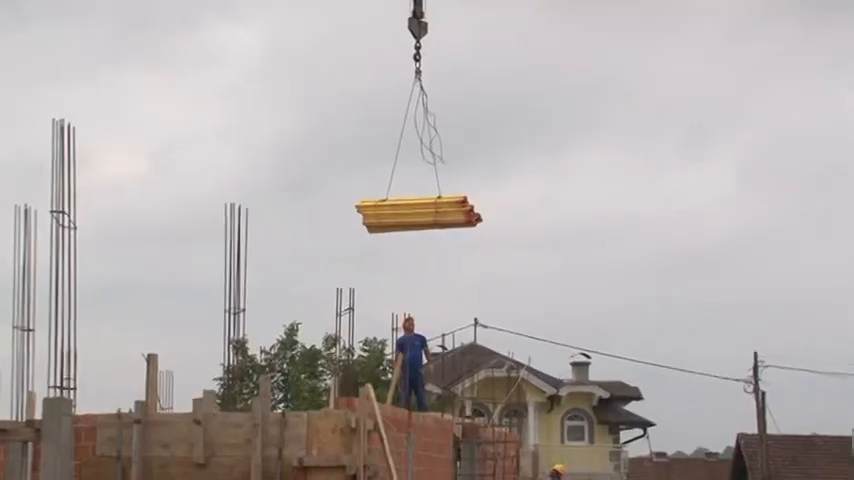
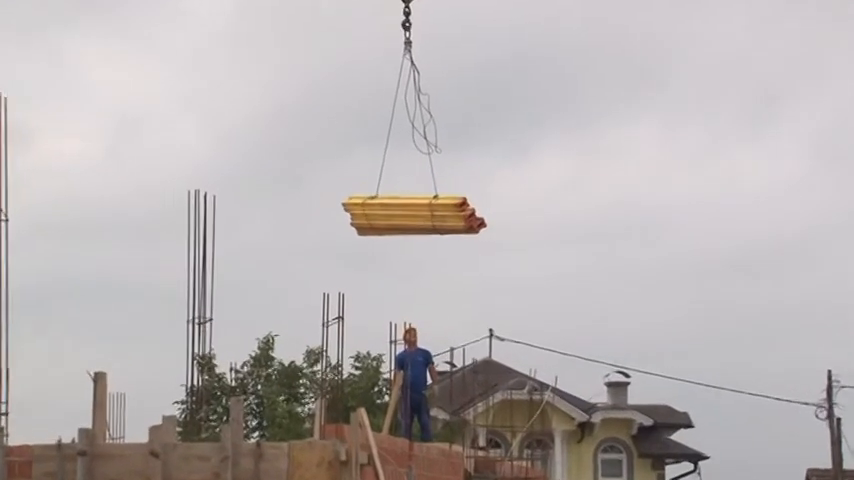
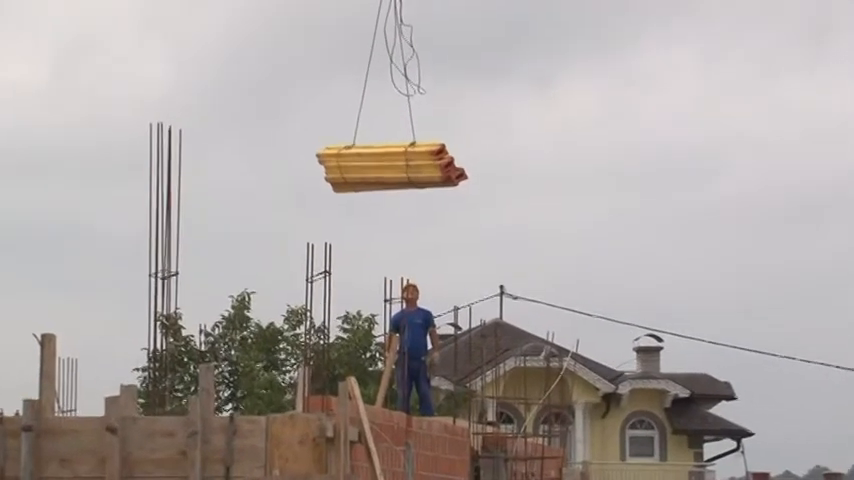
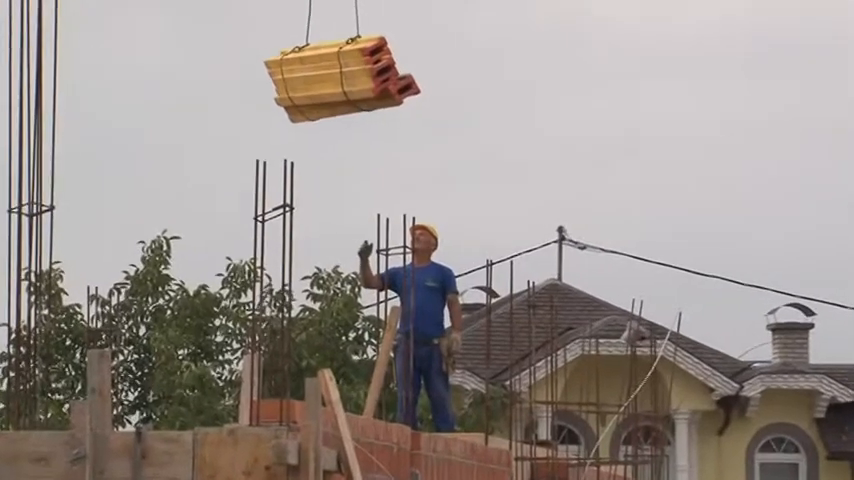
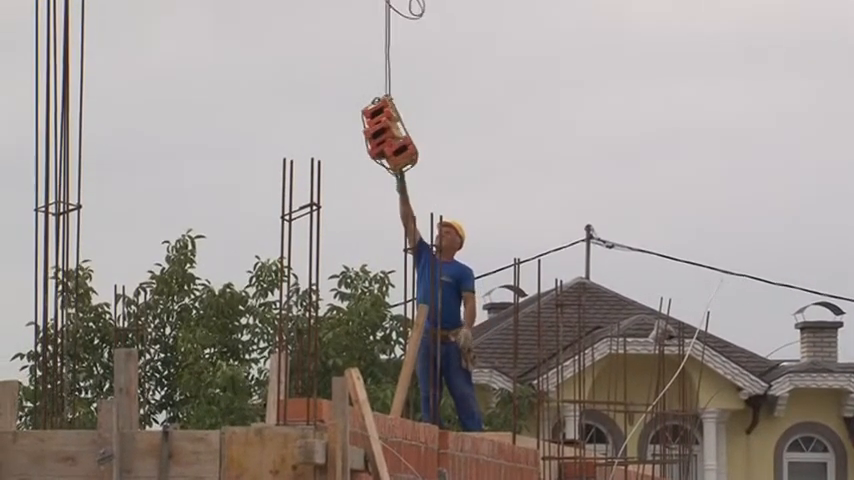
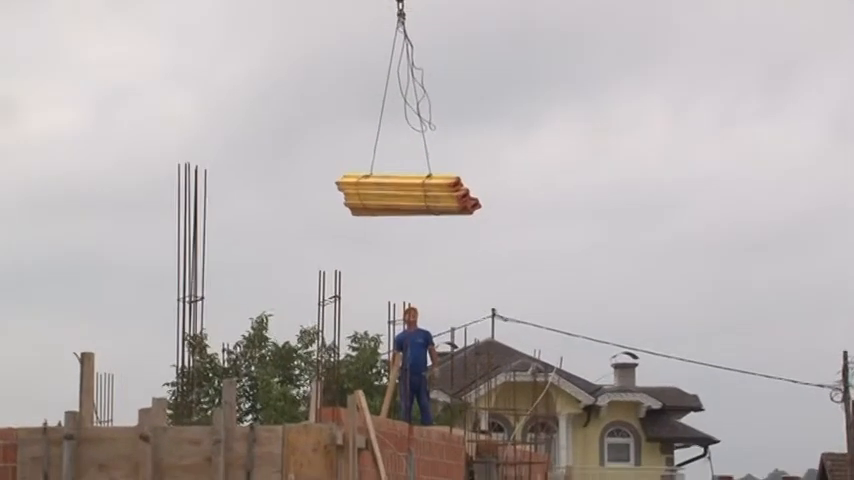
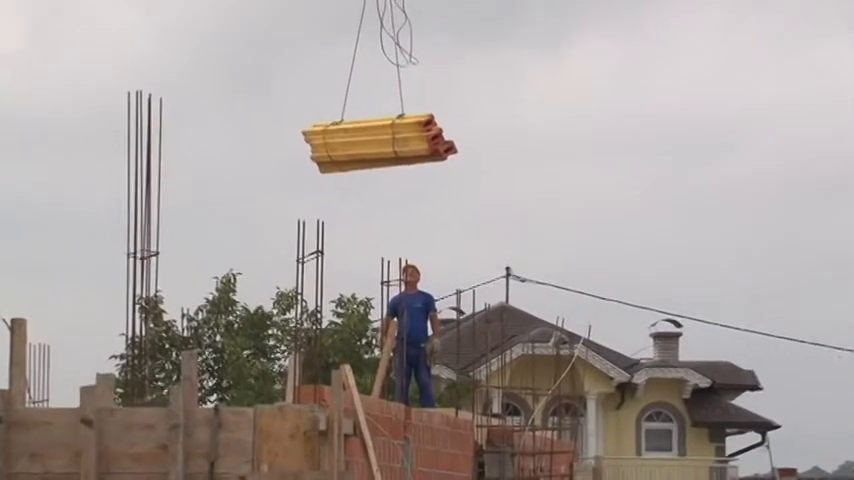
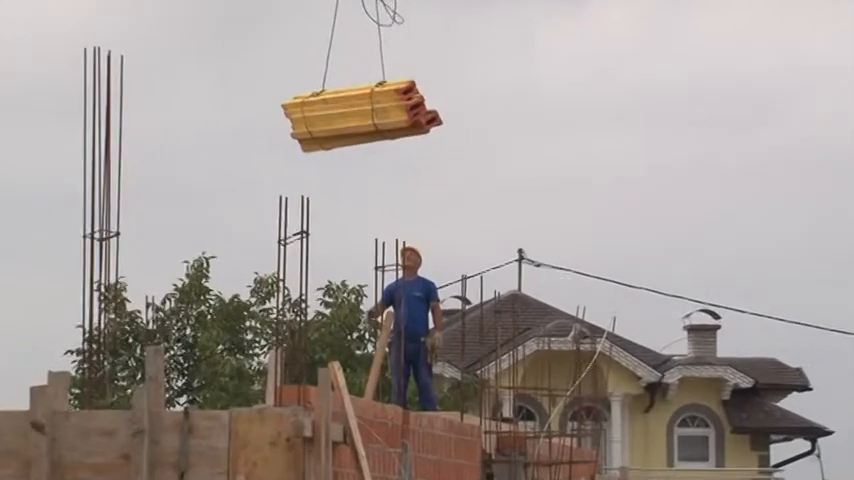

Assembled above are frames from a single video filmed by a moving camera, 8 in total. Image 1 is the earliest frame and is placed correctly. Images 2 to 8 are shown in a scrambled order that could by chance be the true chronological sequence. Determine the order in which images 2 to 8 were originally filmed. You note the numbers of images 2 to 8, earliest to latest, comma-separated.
2, 6, 3, 7, 8, 4, 5
